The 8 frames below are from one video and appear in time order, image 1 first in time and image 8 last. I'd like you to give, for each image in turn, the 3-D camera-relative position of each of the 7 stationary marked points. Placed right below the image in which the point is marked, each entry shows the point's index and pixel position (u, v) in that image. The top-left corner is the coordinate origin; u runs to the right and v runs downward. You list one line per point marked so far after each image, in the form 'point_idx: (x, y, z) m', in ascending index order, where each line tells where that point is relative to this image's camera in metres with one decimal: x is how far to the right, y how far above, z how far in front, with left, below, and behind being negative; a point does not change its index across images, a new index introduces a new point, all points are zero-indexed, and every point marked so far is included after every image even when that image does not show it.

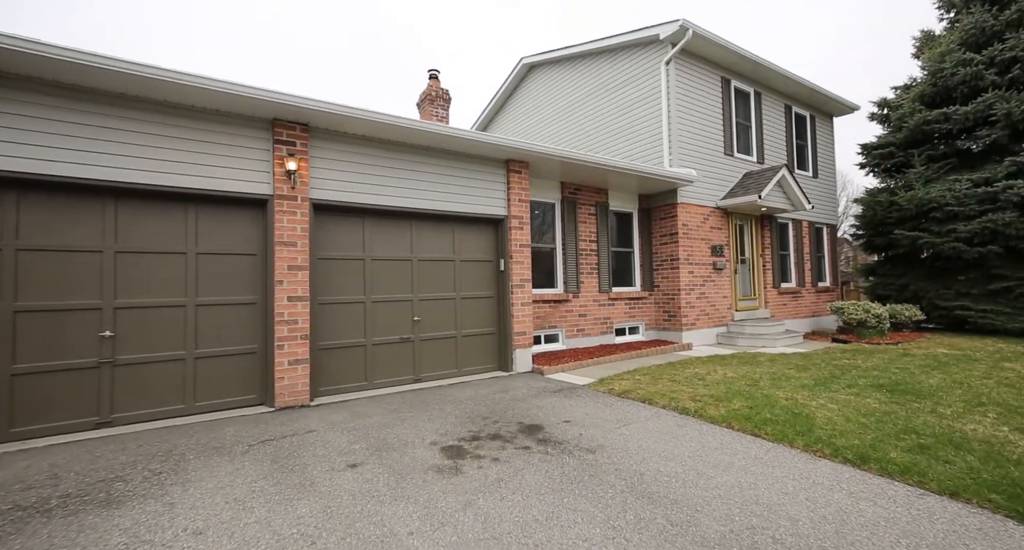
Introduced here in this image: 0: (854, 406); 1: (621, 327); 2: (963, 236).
0: (+3.3, -1.3, +4.3) m
1: (+2.2, -1.1, +9.1) m
2: (+11.0, +1.0, +11.0) m
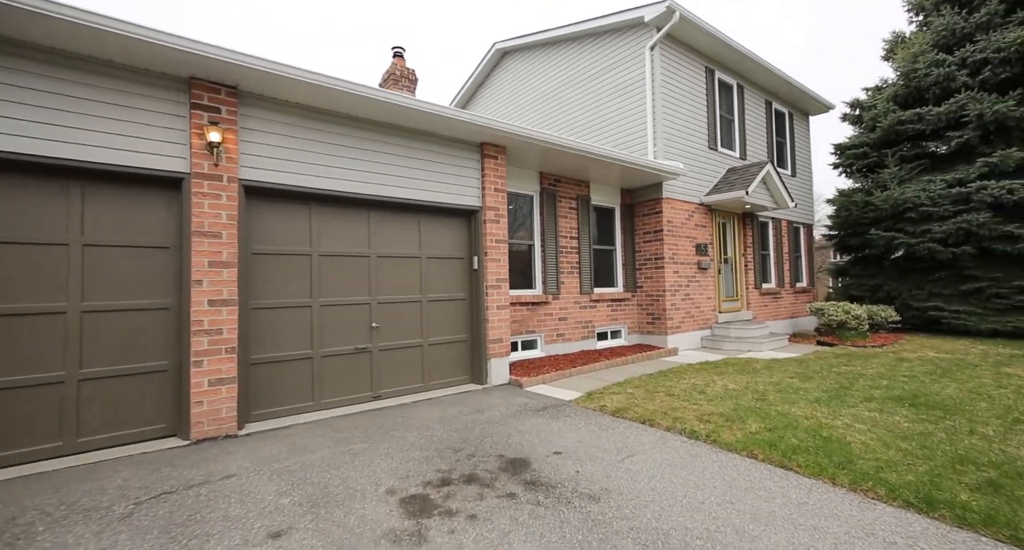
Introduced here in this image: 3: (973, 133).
0: (+3.1, -1.3, +3.7) m
1: (+1.7, -1.1, +8.5) m
2: (+10.4, +0.9, +11.0) m
3: (+11.3, +3.5, +11.1) m
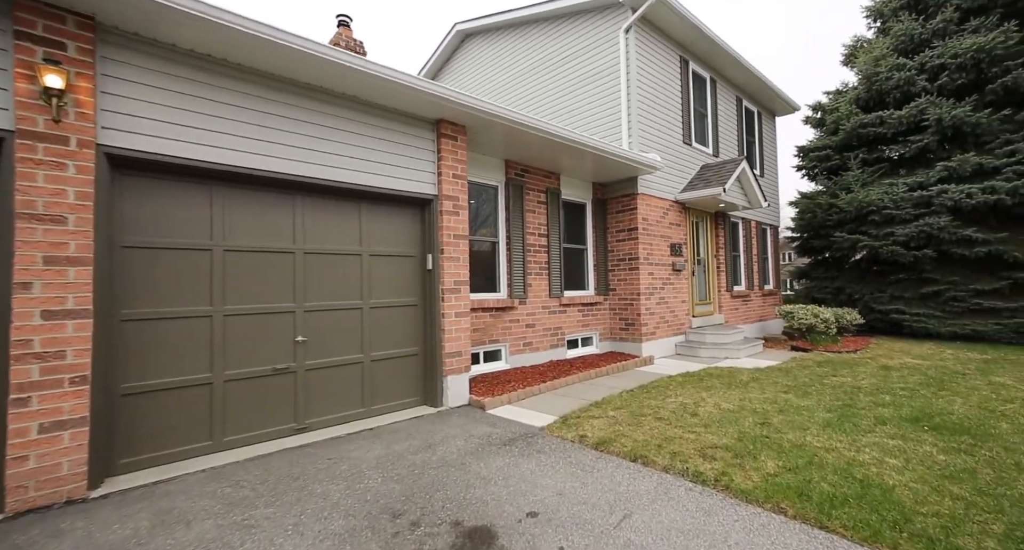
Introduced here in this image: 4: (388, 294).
0: (+2.8, -1.3, +3.1) m
1: (+1.0, -1.1, +7.7) m
2: (+9.5, +0.9, +11.0) m
3: (+10.4, +3.4, +11.1) m
4: (-1.4, -0.2, +4.9) m
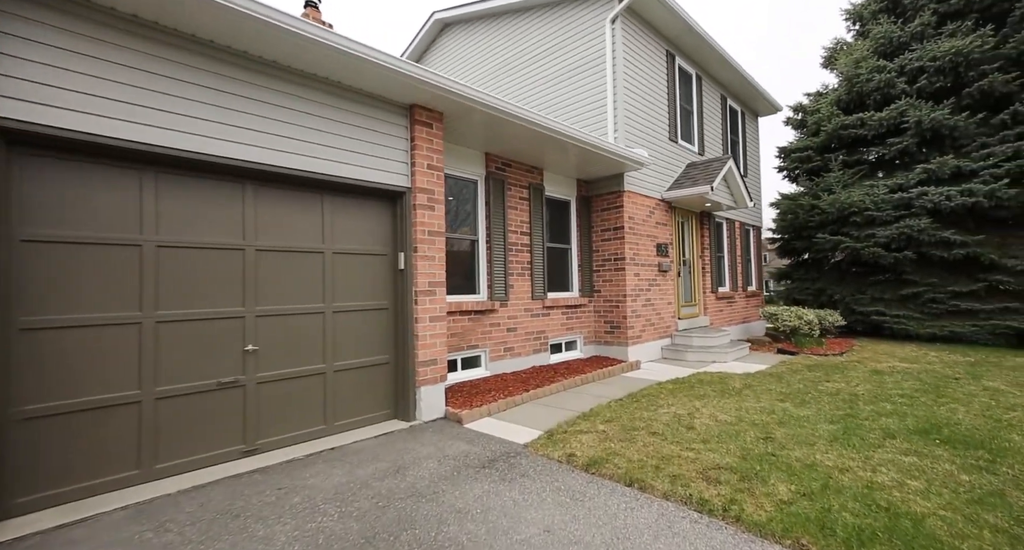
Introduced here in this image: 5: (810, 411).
0: (+2.7, -1.3, +2.8) m
1: (+0.7, -1.1, +7.3) m
2: (+9.0, +0.8, +11.0) m
3: (+9.9, +3.4, +11.2) m
4: (-1.6, -0.2, +4.4) m
5: (+2.9, -1.3, +4.4) m
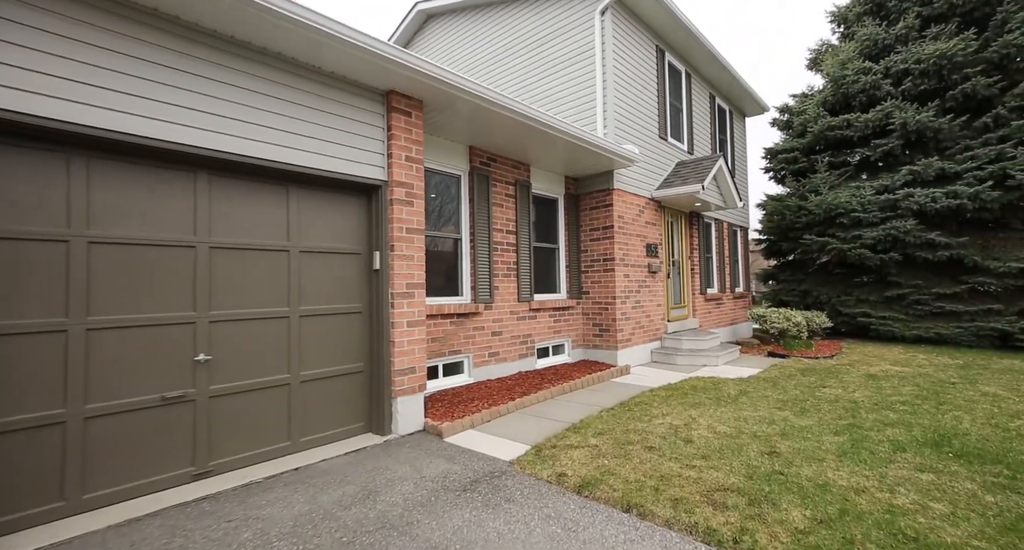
0: (+2.6, -1.3, +2.6) m
1: (+0.5, -1.1, +7.0) m
2: (+8.7, +0.8, +10.9) m
3: (+9.6, +3.3, +11.1) m
4: (-1.7, -0.2, +4.0) m
5: (+2.8, -1.4, +4.2) m
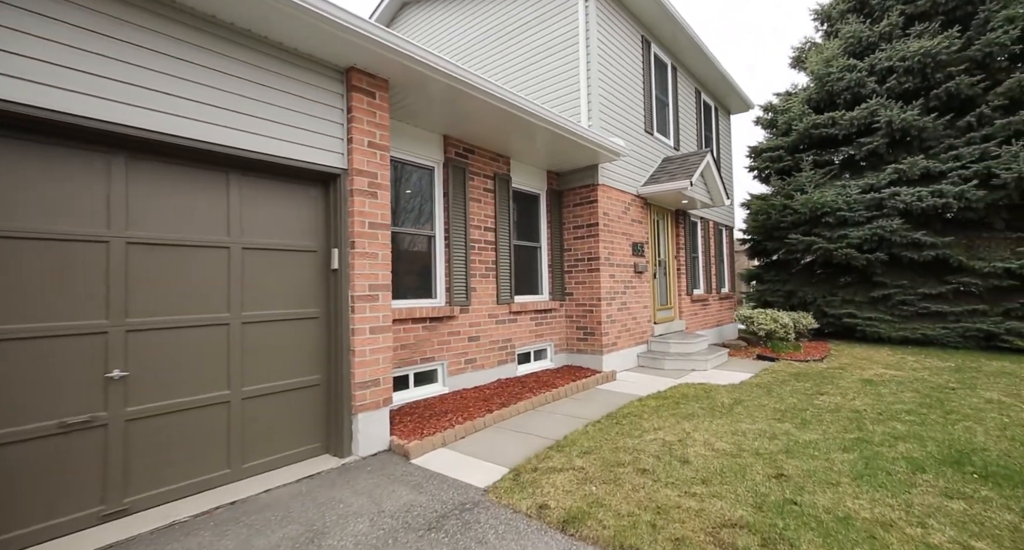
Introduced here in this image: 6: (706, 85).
0: (+2.5, -1.3, +2.2) m
1: (+0.2, -1.1, +6.6) m
2: (+8.2, +0.8, +10.8) m
3: (+9.1, +3.3, +11.0) m
4: (-1.9, -0.2, +3.5) m
5: (+2.6, -1.4, +3.8) m
6: (+4.8, +4.7, +11.1) m
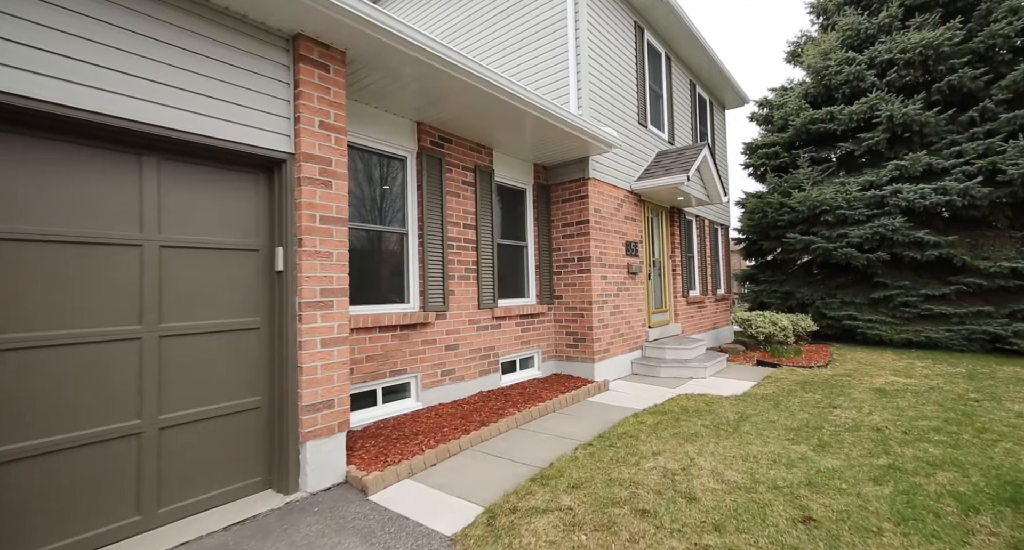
0: (+2.3, -1.3, +1.7) m
1: (0.0, -1.1, +6.0) m
2: (+7.9, +0.8, +10.4) m
3: (+8.8, +3.3, +10.7) m
4: (-2.0, -0.2, +2.9) m
5: (+2.4, -1.4, +3.3) m
6: (+4.5, +4.7, +10.6) m
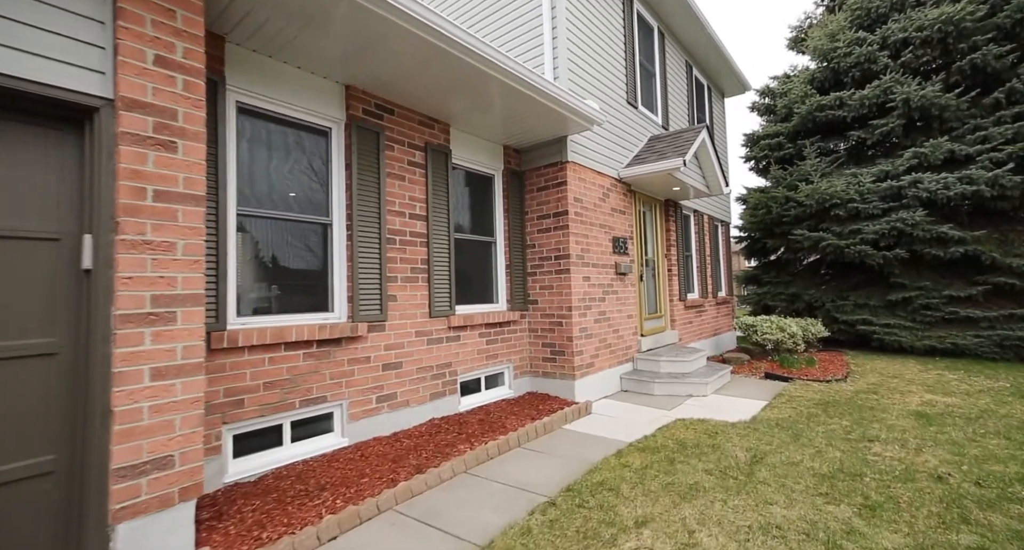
0: (+1.9, -1.3, +0.7) m
1: (-0.5, -1.1, +5.0) m
2: (+7.5, +0.8, +9.4) m
3: (+8.3, +3.3, +9.7) m
4: (-2.5, -0.2, +1.9) m
5: (+2.0, -1.3, +2.3) m
6: (+4.0, +4.6, +9.7) m
